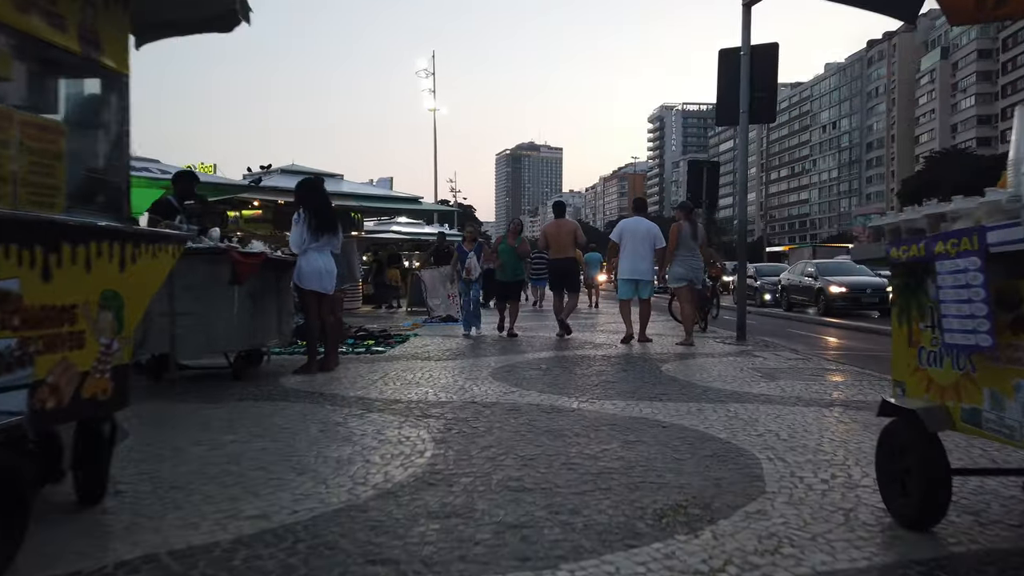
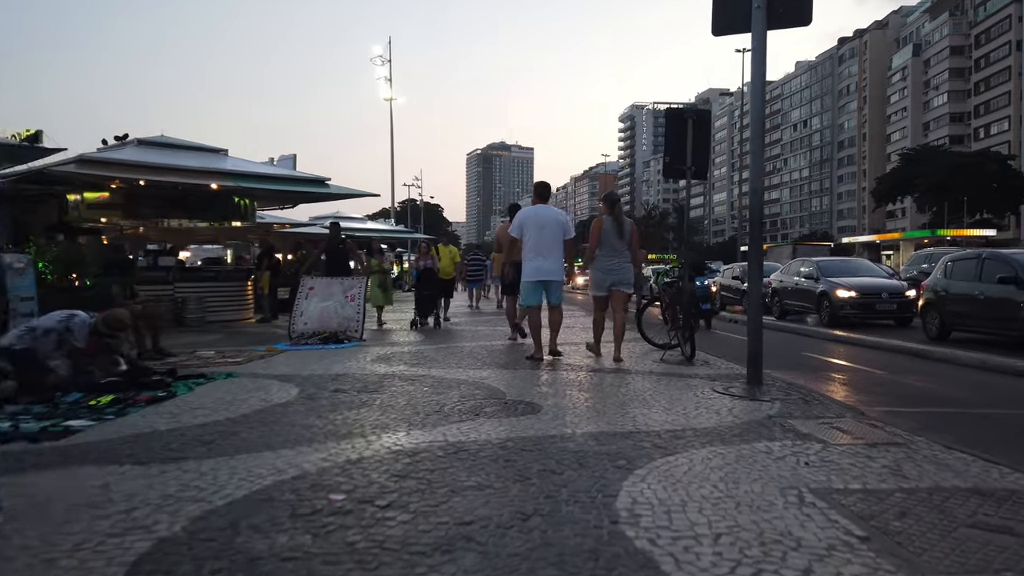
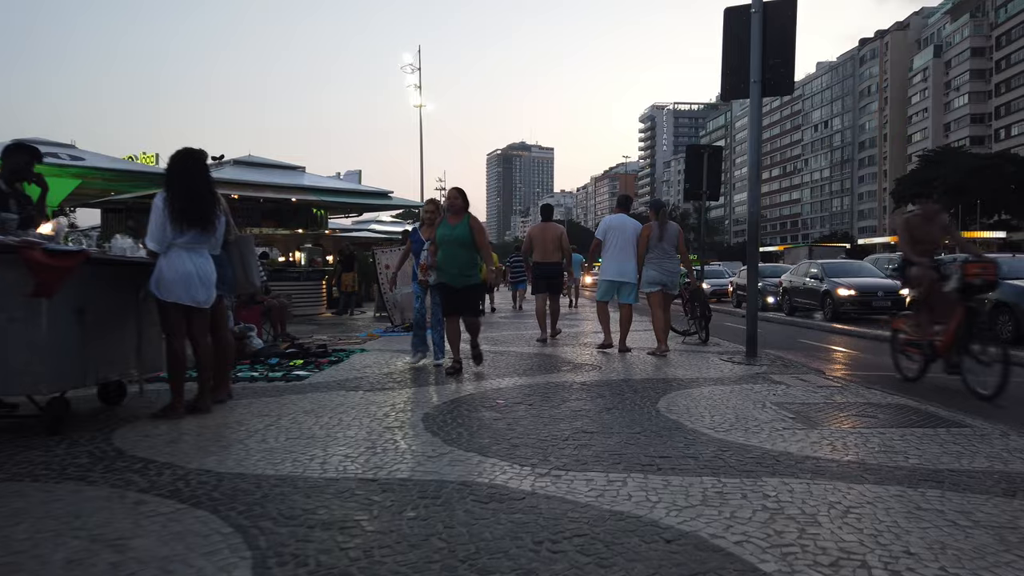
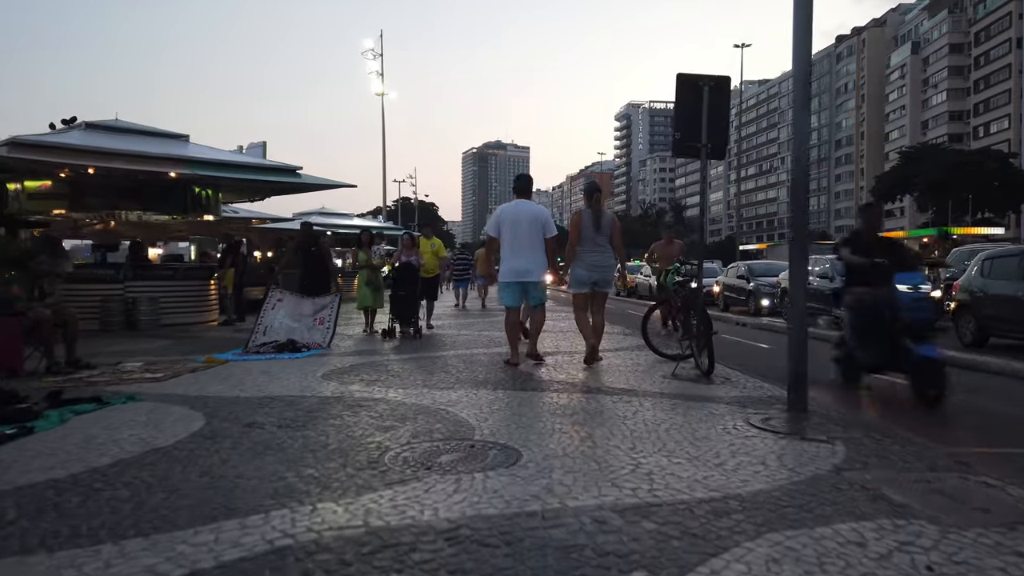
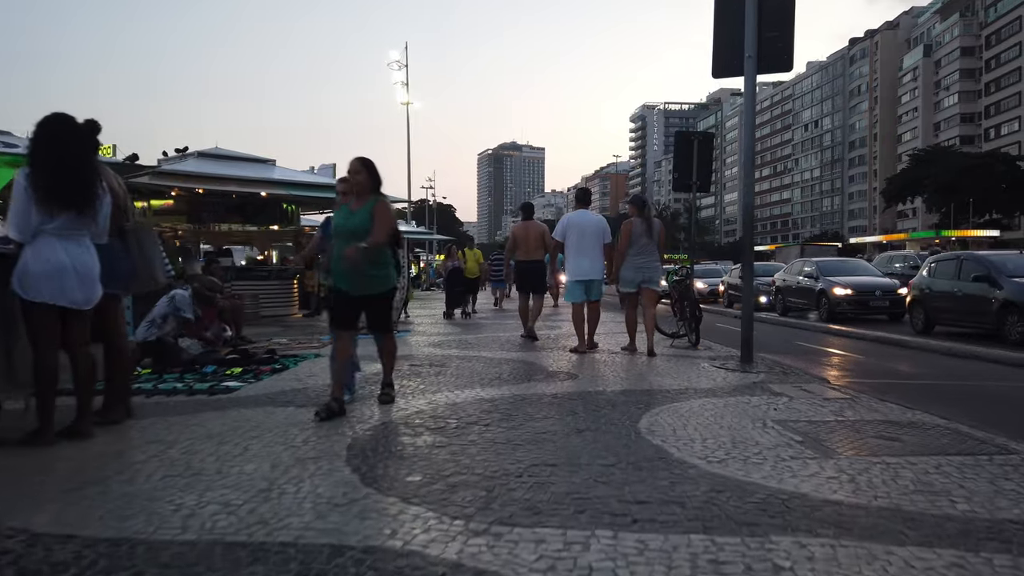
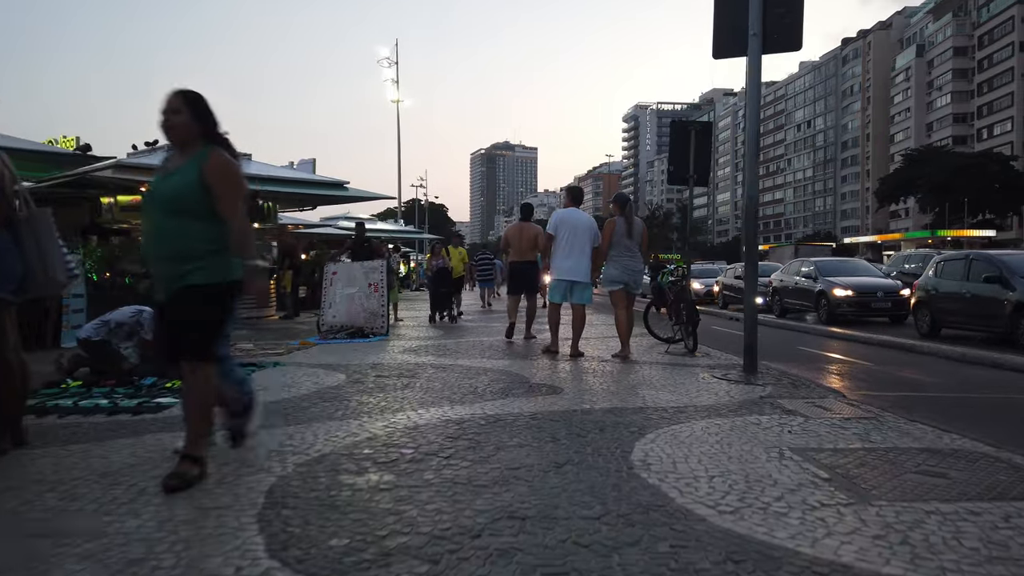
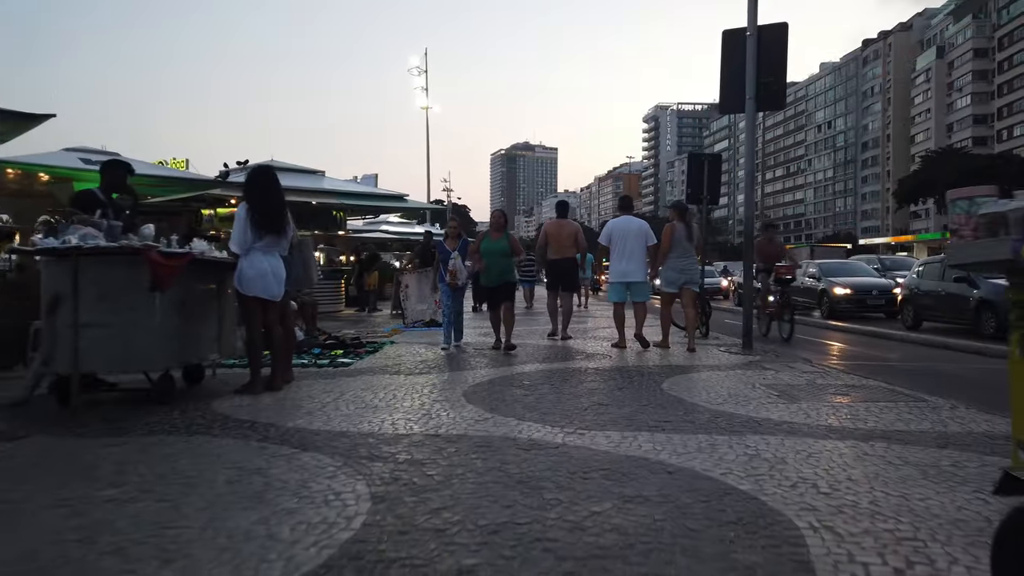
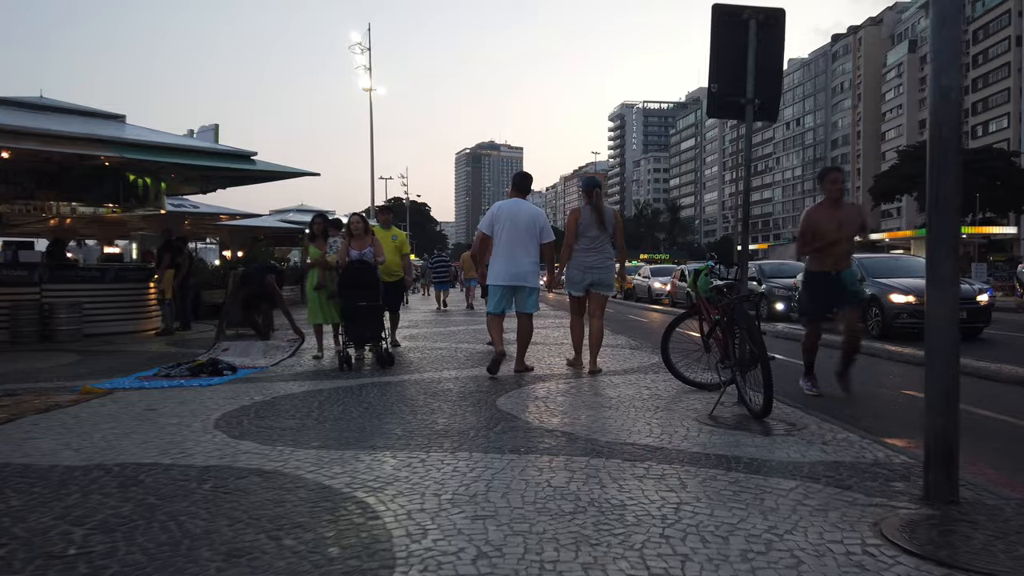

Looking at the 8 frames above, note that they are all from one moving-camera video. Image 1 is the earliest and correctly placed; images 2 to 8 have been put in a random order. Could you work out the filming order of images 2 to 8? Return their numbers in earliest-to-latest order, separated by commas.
7, 3, 5, 6, 2, 4, 8
